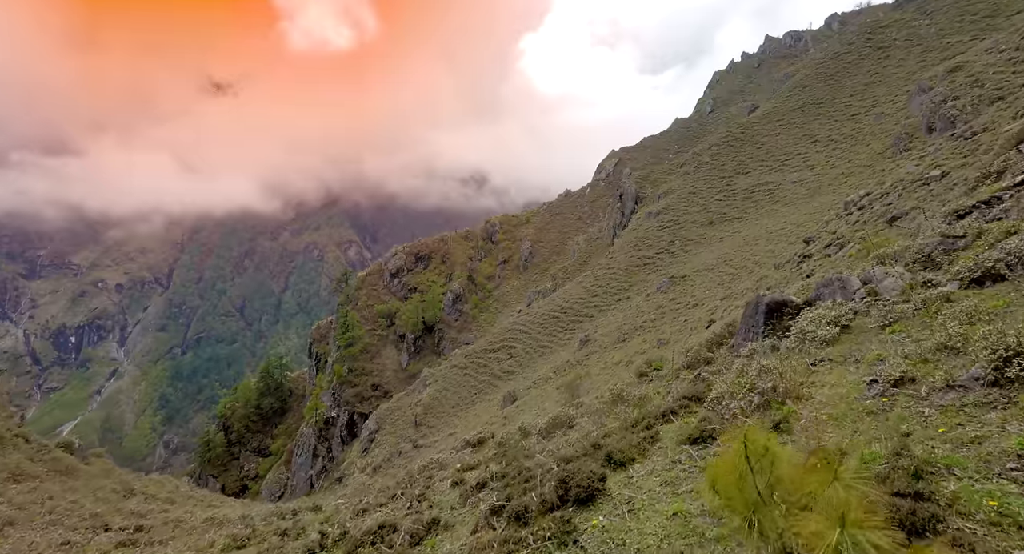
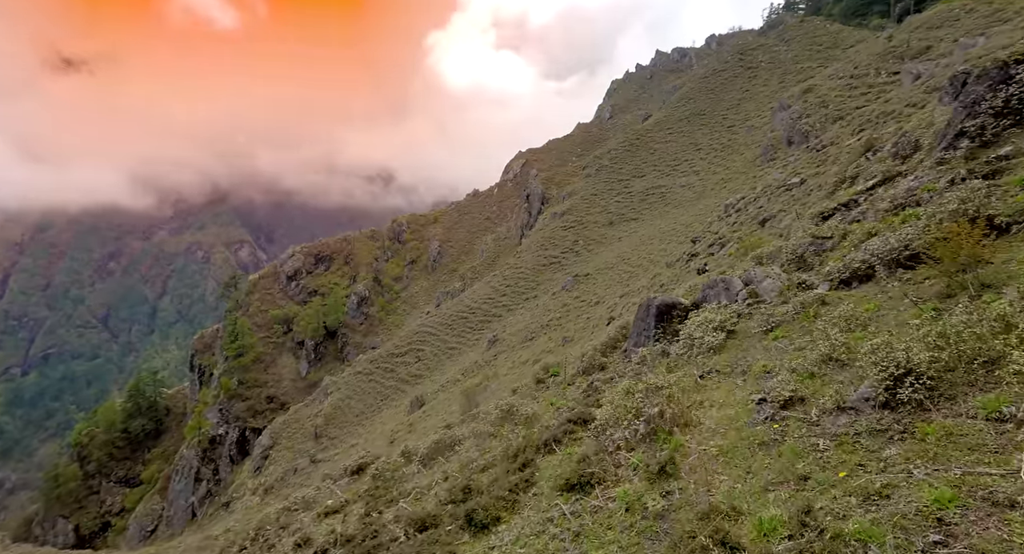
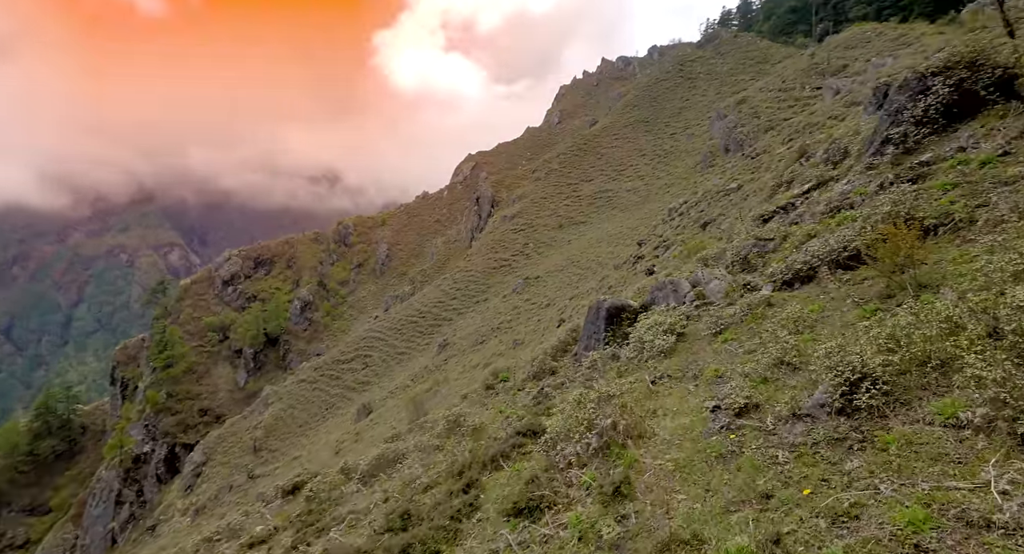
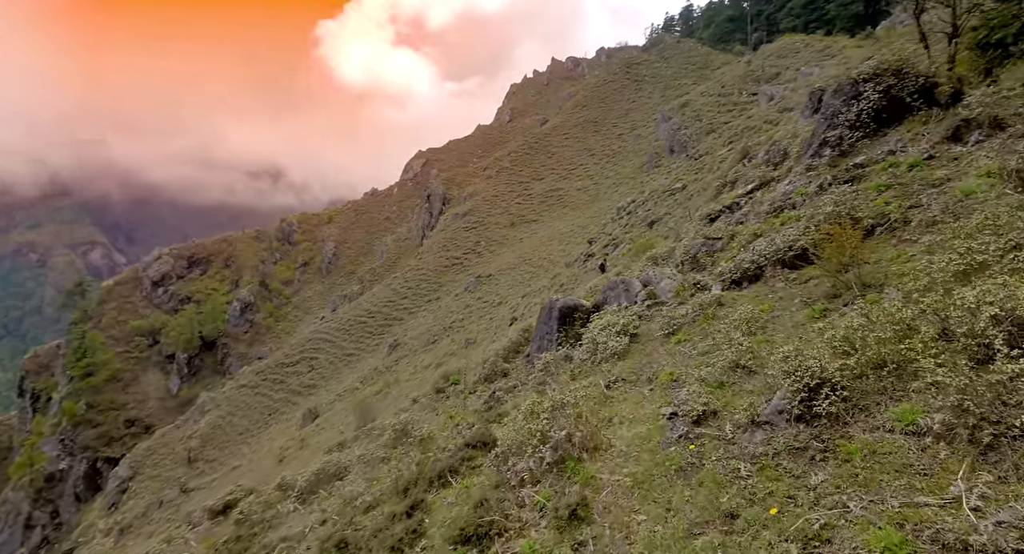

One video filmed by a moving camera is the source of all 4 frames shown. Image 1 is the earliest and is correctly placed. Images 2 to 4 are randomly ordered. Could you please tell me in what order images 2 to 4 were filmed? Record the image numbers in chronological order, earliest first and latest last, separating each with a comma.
2, 3, 4
